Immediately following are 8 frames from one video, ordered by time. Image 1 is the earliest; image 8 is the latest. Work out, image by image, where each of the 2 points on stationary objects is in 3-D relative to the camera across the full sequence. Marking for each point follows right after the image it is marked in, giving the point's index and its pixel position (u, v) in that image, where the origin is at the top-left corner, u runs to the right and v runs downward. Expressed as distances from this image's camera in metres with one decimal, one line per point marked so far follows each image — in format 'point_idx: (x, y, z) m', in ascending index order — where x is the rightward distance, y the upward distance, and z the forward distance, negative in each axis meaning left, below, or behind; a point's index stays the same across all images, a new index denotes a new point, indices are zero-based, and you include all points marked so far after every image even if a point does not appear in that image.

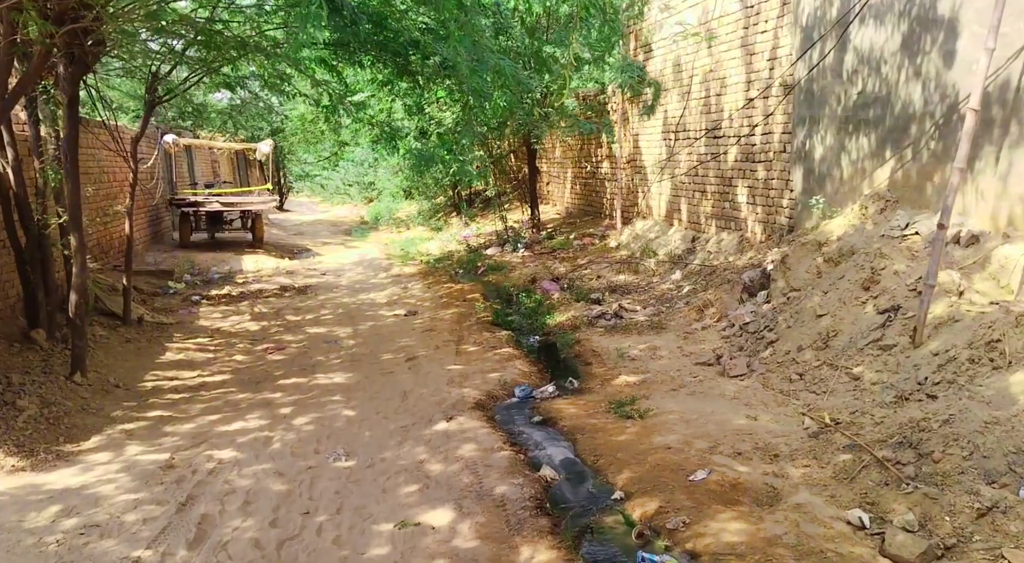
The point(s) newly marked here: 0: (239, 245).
0: (-5.9, +0.8, +17.9) m
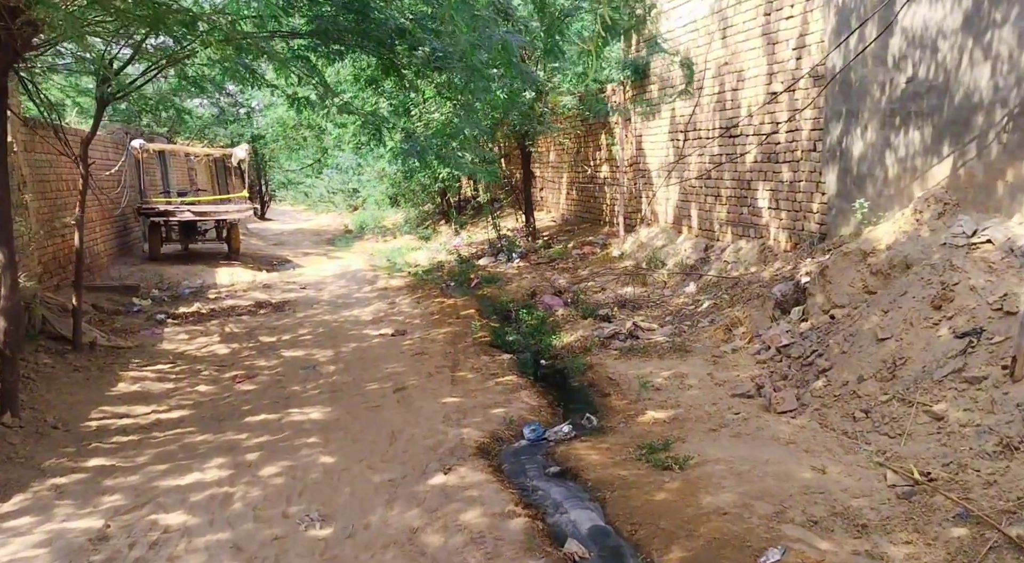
0: (-6.0, +0.5, +16.9) m
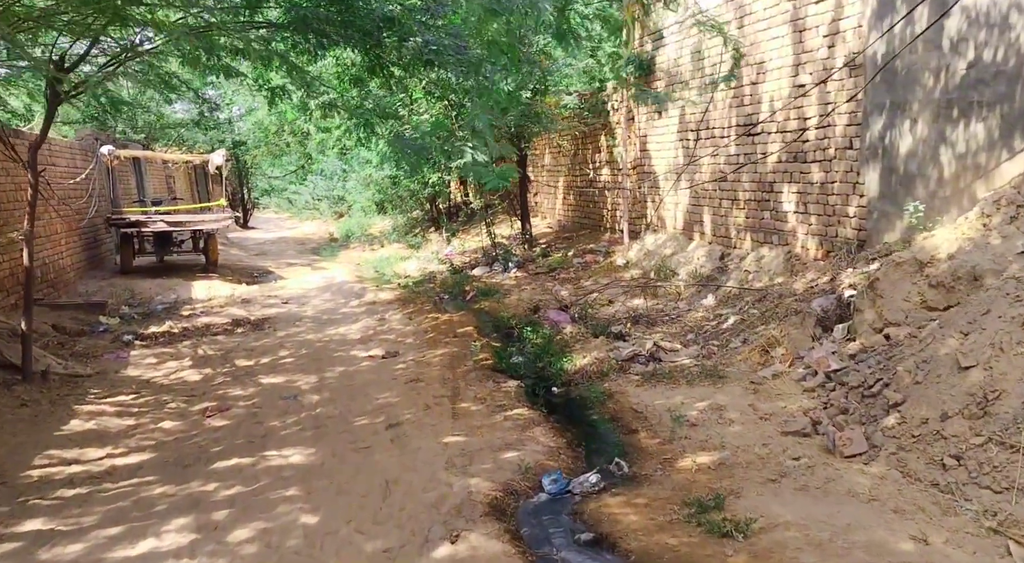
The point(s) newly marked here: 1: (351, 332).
0: (-6.2, +0.2, +15.9) m
1: (-1.9, -0.6, +9.9) m
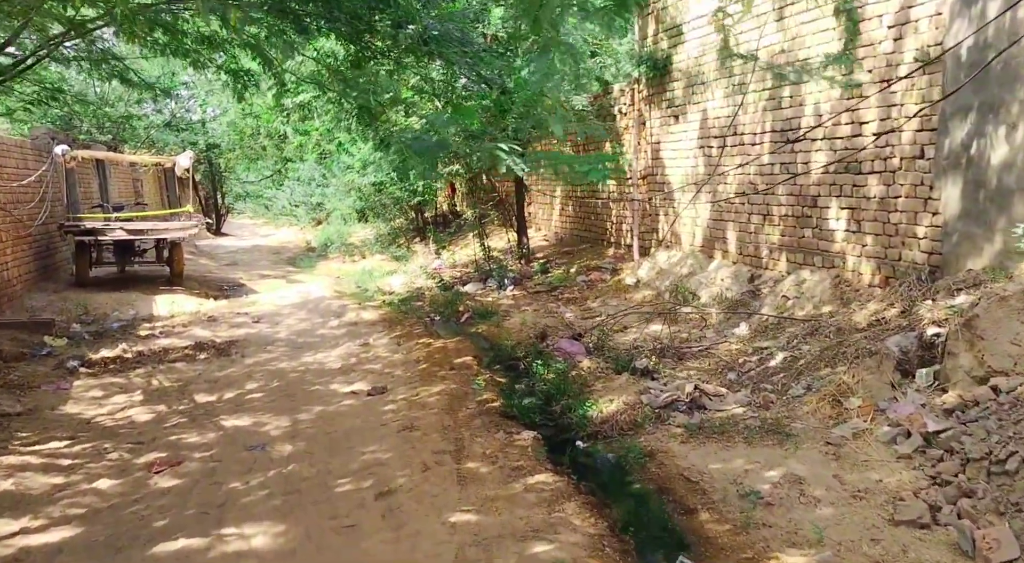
0: (-6.3, 0.0, +14.6) m
1: (-1.9, -0.8, +8.8) m
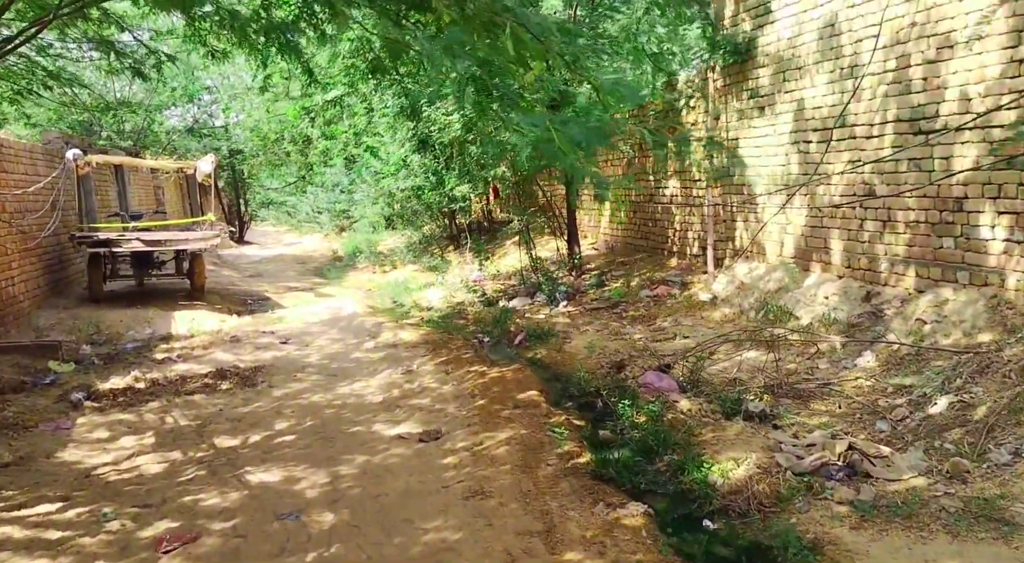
0: (-5.5, -0.2, +13.6) m
1: (-1.3, -1.0, +7.6) m
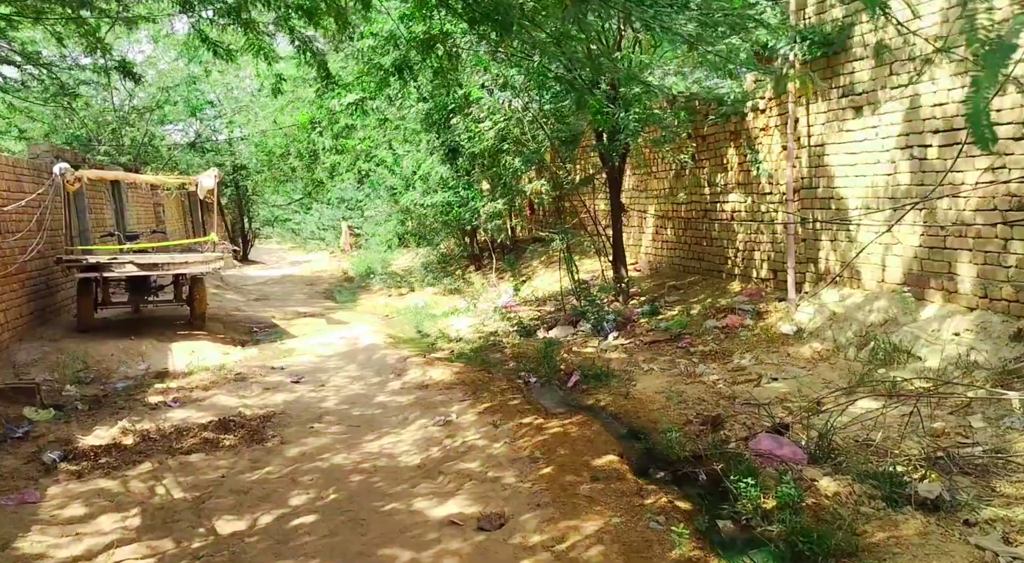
0: (-5.0, -0.6, +12.3) m
1: (-0.8, -1.3, +6.3) m
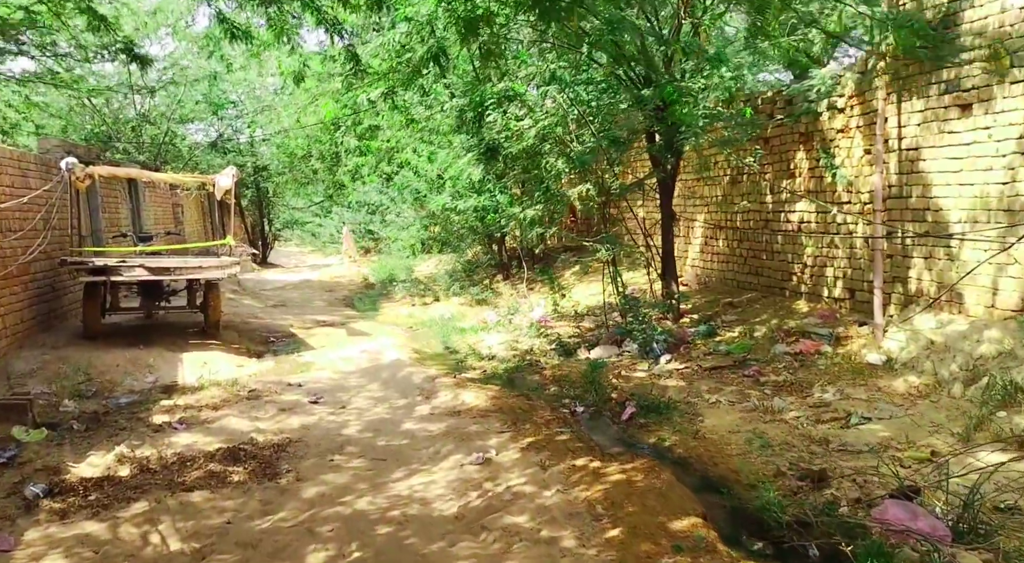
0: (-4.5, -0.7, +11.5) m
1: (-0.5, -1.4, +5.3) m
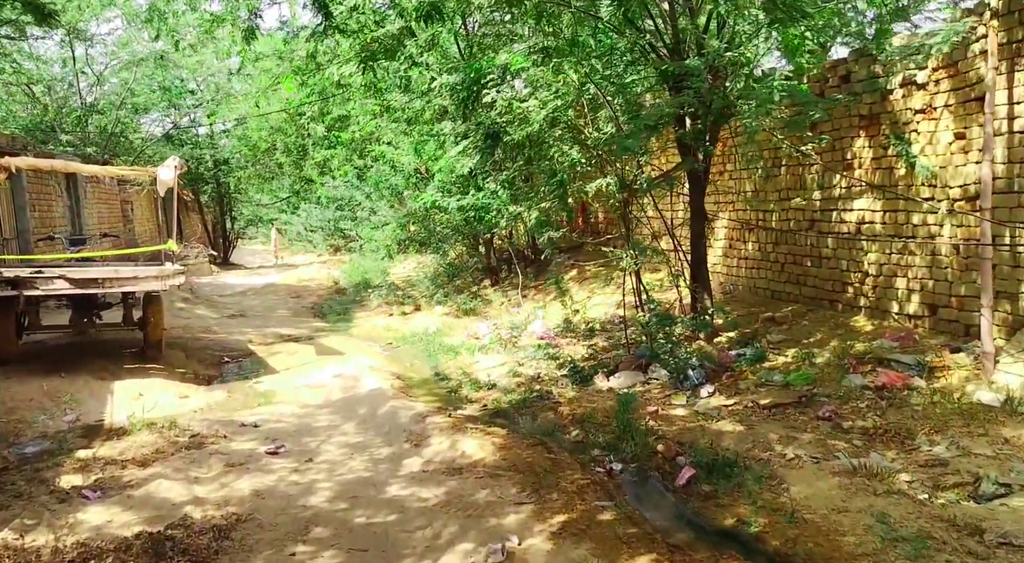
0: (-4.6, -0.8, +9.7) m
1: (-0.3, -1.5, +3.7) m
